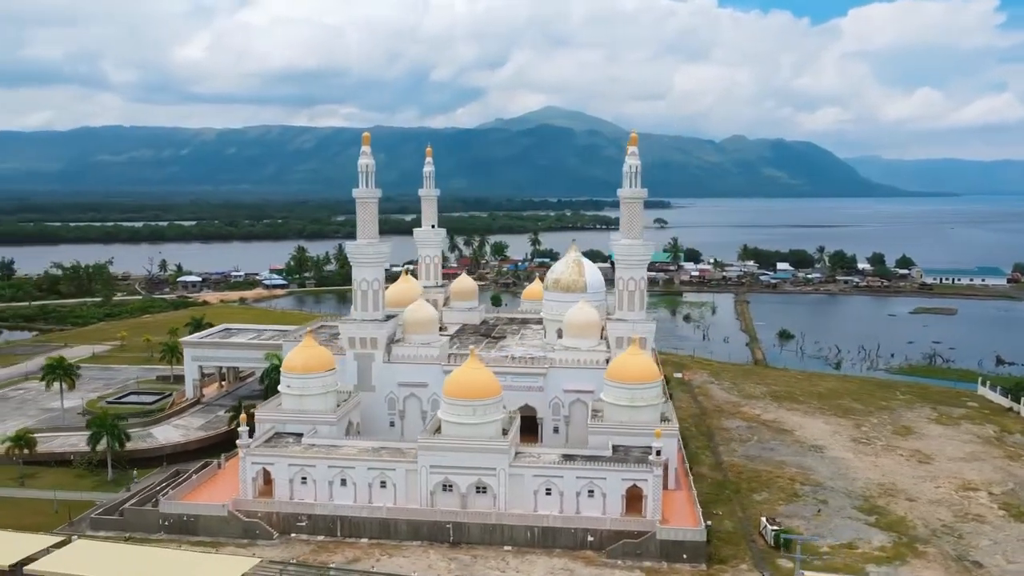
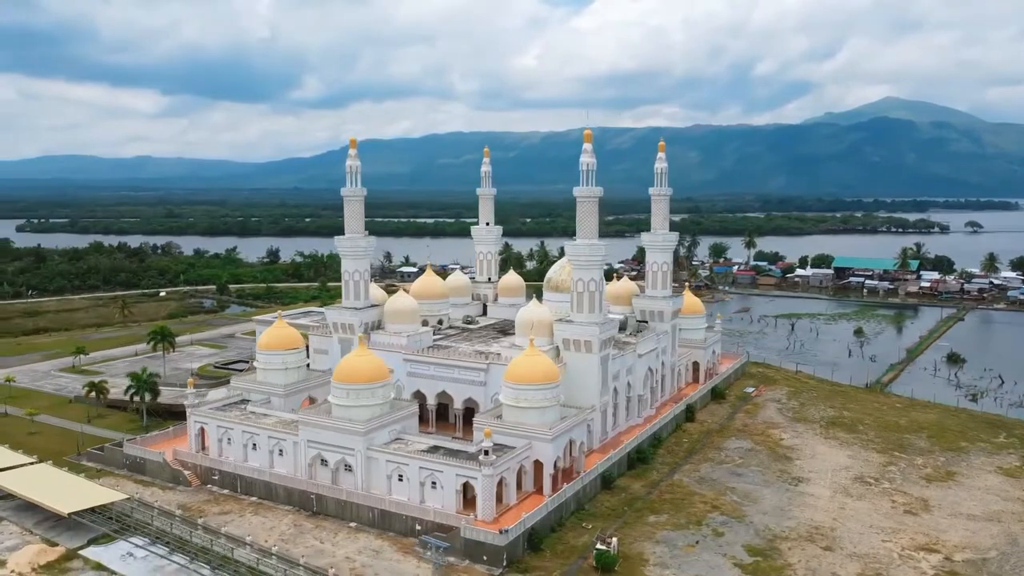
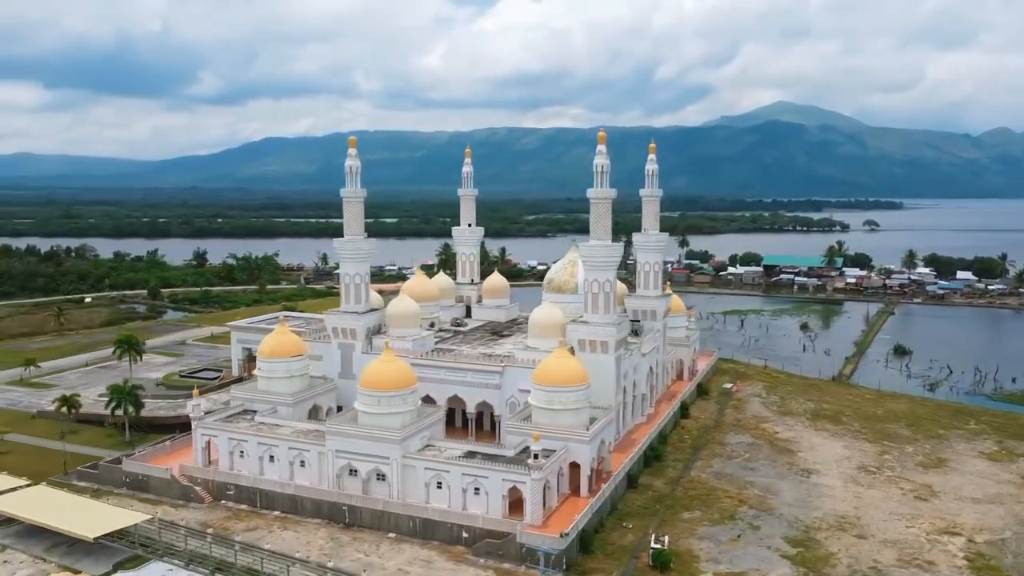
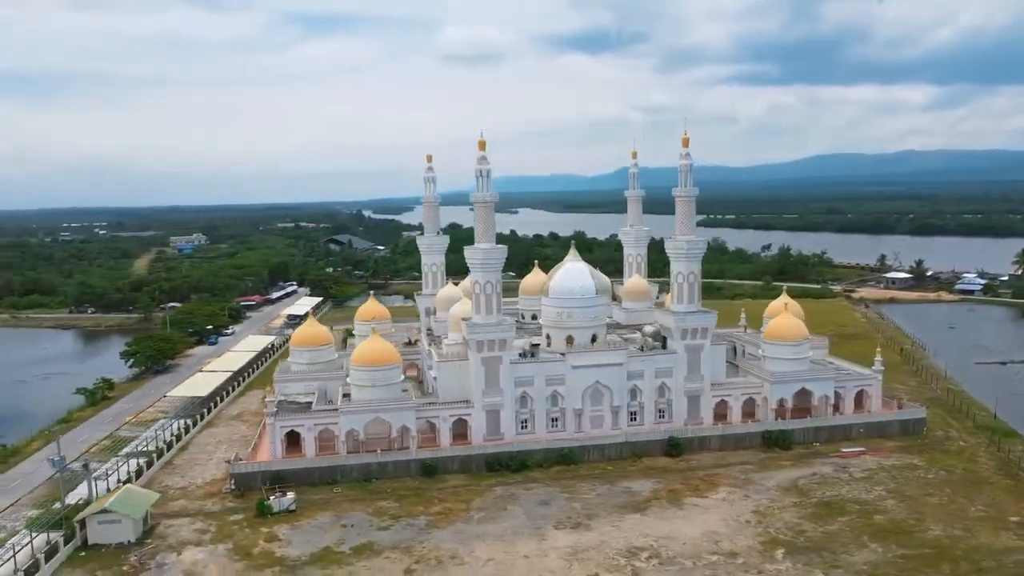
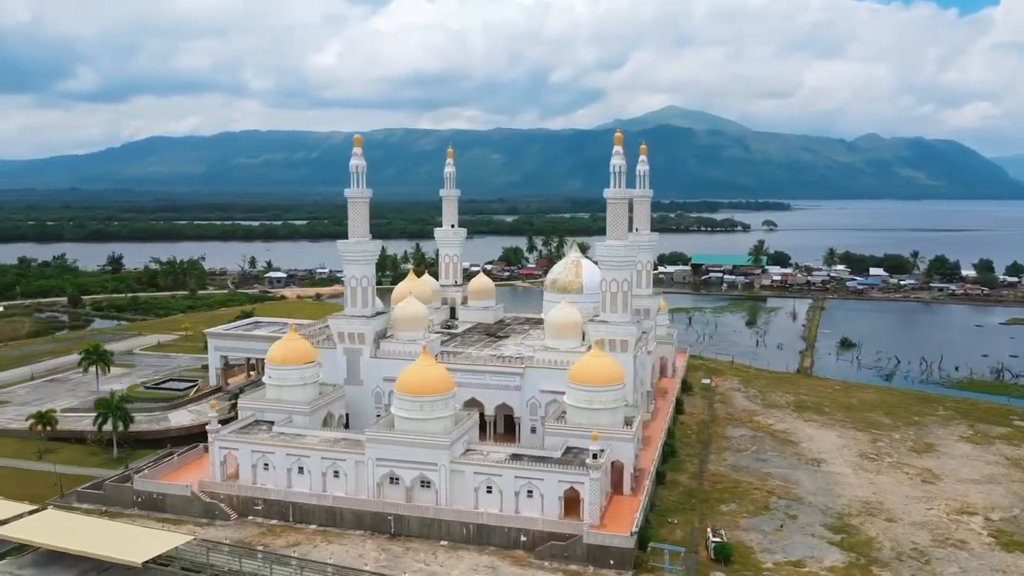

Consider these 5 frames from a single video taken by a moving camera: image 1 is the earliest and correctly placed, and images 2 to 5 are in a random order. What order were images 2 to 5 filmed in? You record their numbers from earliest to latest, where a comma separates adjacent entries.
5, 3, 2, 4
